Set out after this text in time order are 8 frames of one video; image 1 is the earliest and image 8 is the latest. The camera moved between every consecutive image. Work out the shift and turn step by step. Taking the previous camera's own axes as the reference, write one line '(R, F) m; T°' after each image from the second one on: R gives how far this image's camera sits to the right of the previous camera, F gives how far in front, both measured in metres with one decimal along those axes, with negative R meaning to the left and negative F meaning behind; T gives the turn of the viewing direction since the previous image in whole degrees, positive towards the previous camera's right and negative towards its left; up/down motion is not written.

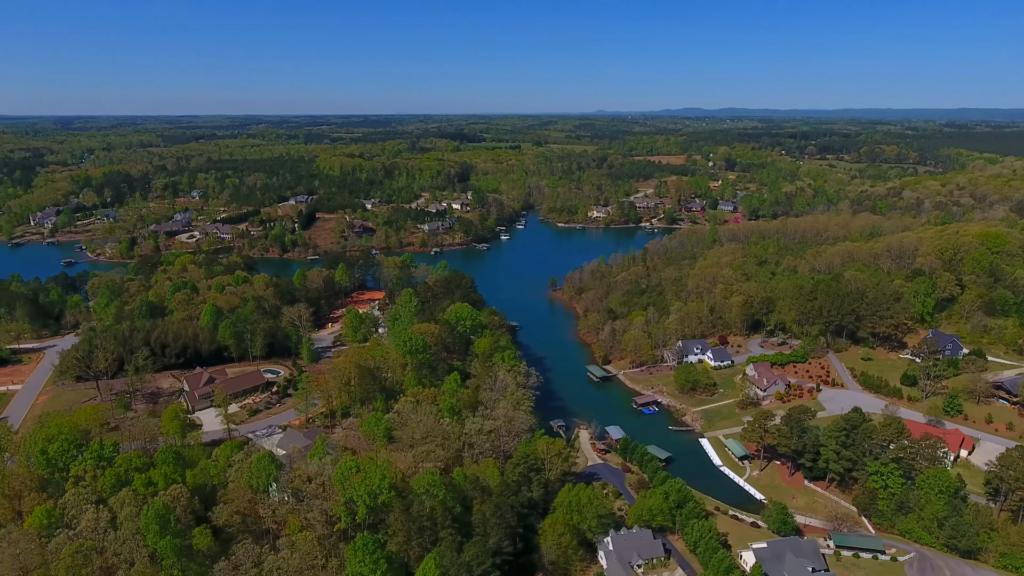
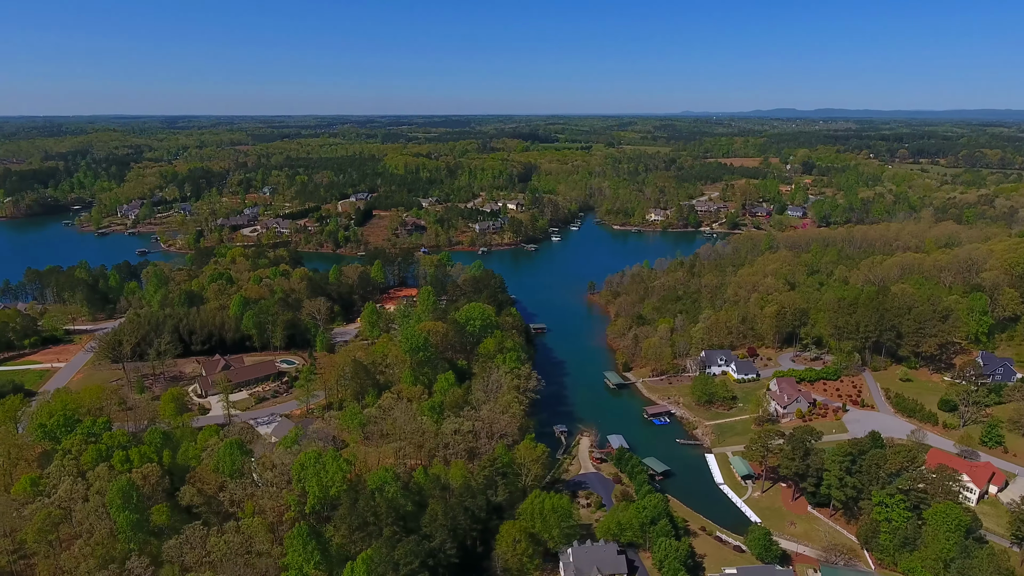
(+3.3, +0.4) m; -7°
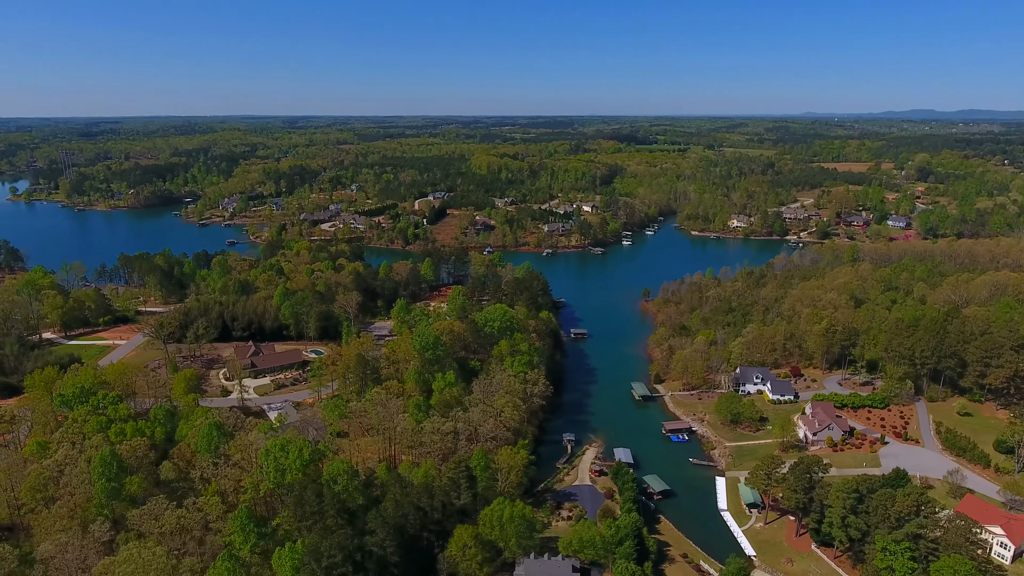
(+3.9, +0.6) m; -9°
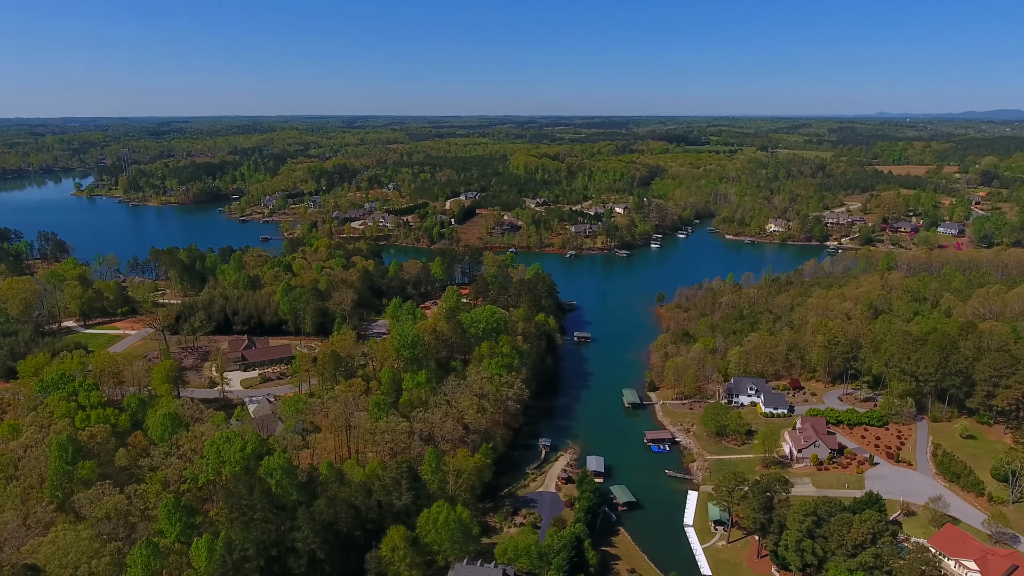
(+3.3, +0.4) m; -5°
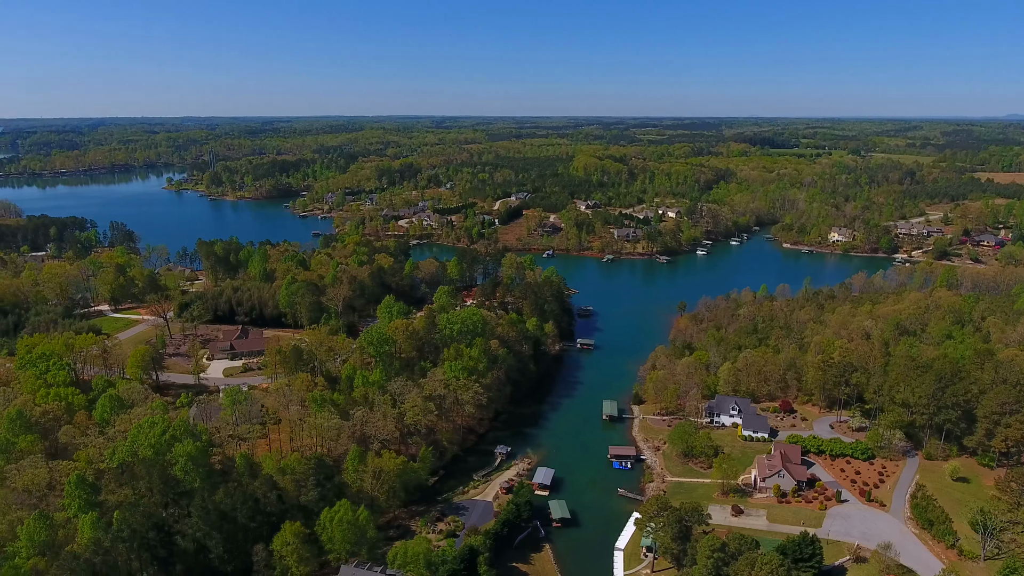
(+5.3, +0.9) m; -8°
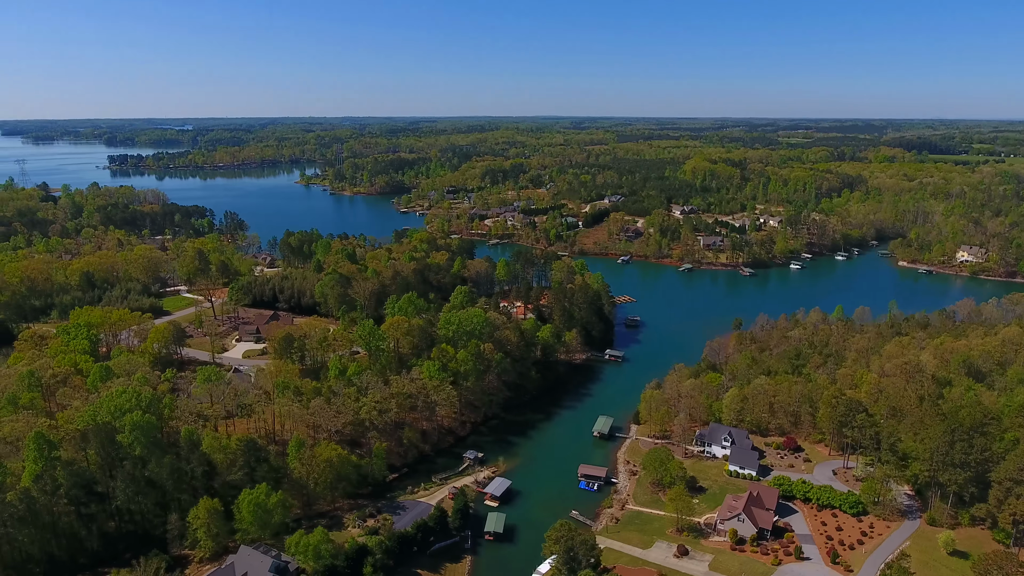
(+6.6, +1.3) m; -13°
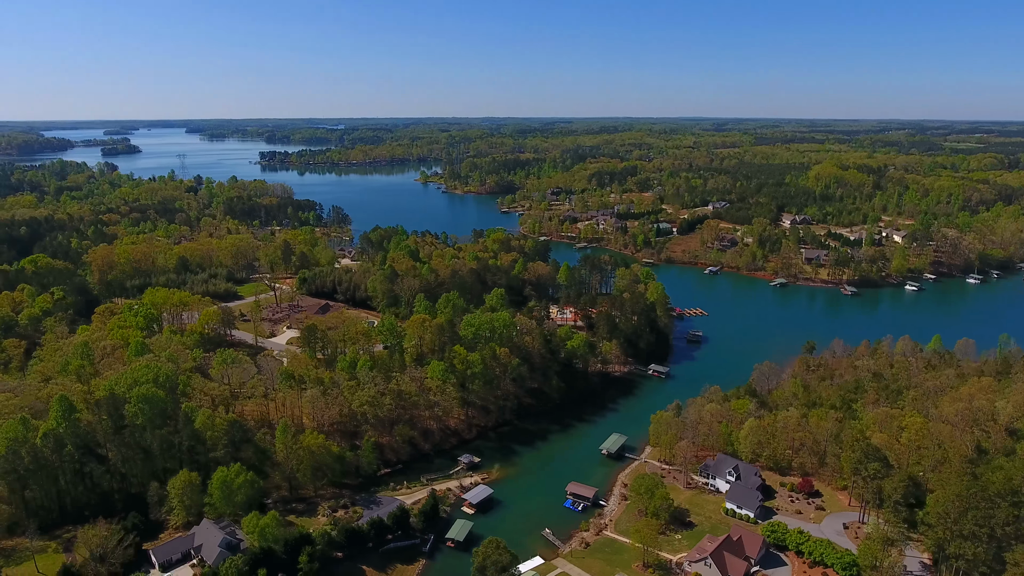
(+5.3, +1.1) m; -12°
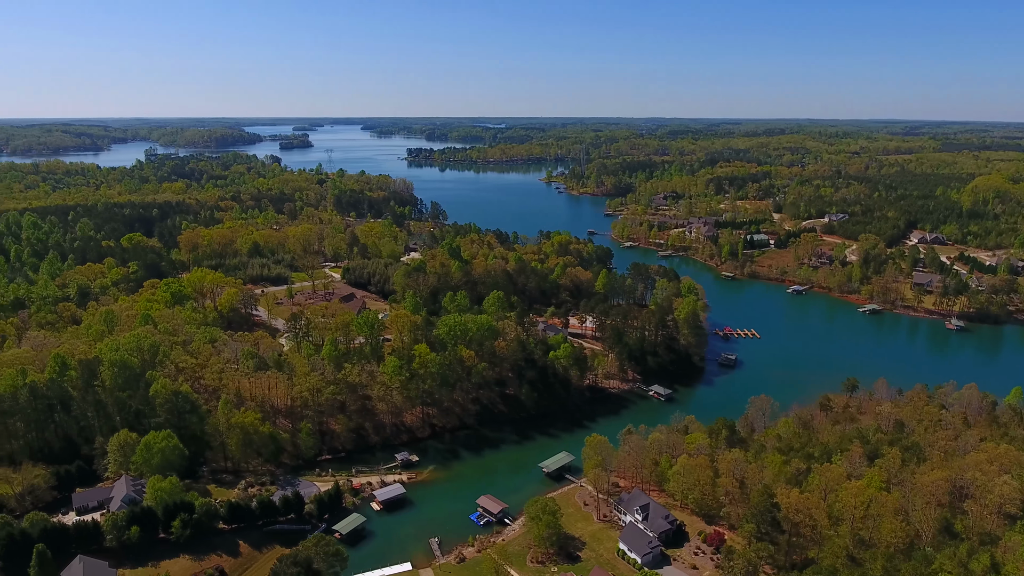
(+8.6, +1.7) m; -15°
